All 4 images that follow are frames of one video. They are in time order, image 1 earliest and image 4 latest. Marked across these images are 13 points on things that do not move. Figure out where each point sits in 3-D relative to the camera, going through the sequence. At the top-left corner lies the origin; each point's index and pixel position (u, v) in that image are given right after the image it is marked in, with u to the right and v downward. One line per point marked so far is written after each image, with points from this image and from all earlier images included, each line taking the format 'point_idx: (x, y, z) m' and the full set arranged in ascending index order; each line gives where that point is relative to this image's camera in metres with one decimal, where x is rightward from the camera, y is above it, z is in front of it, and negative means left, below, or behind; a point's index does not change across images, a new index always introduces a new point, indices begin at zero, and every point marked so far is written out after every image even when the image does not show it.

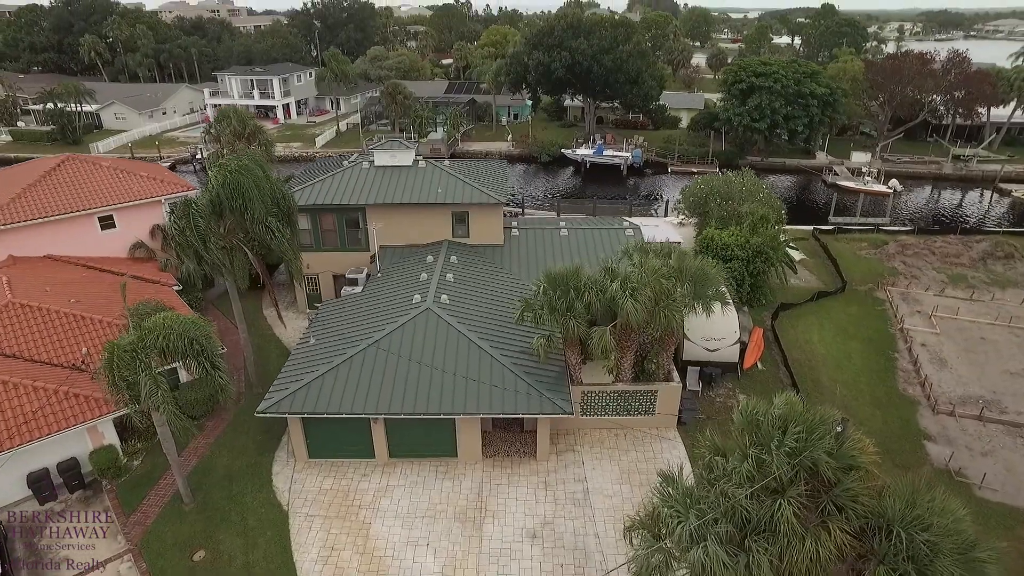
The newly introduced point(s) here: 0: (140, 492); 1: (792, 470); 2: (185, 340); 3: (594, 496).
0: (-10.7, -5.9, +16.7) m
1: (+4.5, -2.9, +9.4) m
2: (-7.8, -1.2, +13.9) m
3: (+2.4, -6.0, +16.9) m
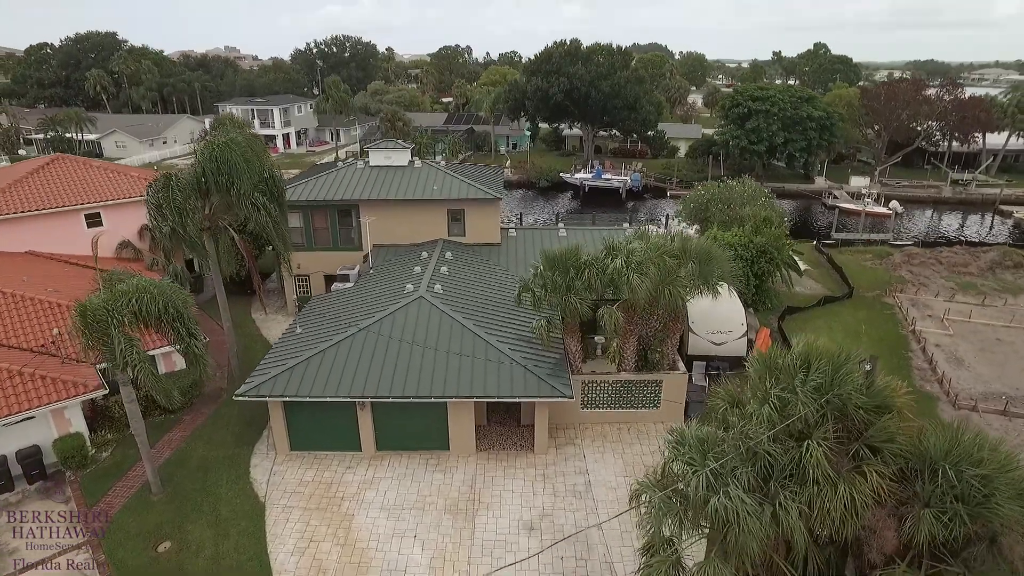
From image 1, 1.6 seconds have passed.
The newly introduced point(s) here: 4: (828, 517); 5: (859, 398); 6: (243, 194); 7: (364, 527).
0: (-10.9, -5.2, +15.4) m
1: (+4.4, -1.7, +8.4) m
2: (-7.9, -0.3, +13.0) m
3: (+2.3, -5.4, +15.6) m
4: (+4.3, -3.1, +7.9) m
5: (+5.0, -1.6, +8.3) m
6: (-8.1, +3.0, +17.4) m
7: (-3.6, -5.9, +14.3) m
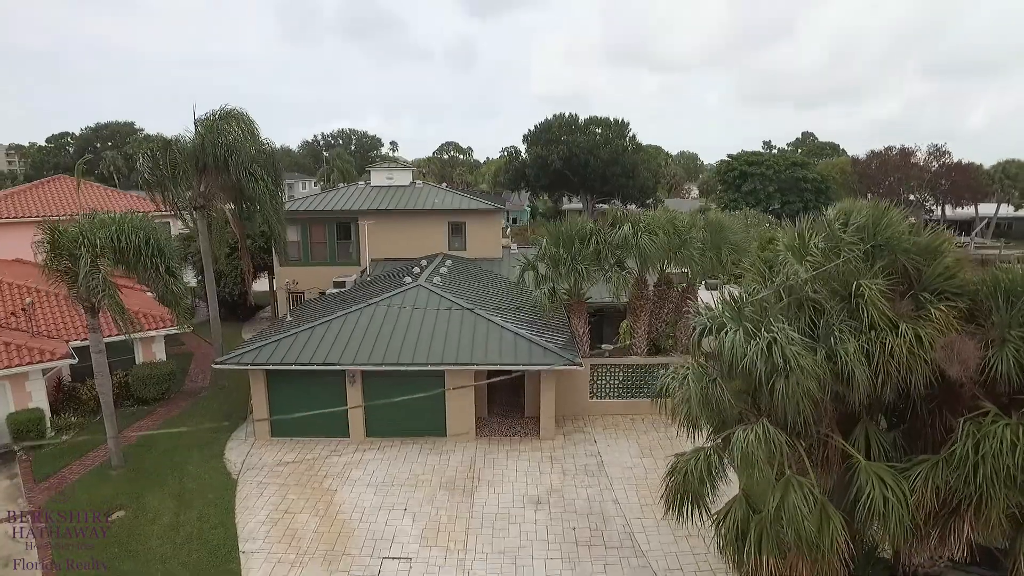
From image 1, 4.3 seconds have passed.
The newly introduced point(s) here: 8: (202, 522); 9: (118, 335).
0: (-10.8, -4.1, +13.8) m
1: (+4.5, +0.5, +7.4) m
2: (-7.8, +1.1, +12.2) m
3: (+2.4, -4.3, +13.9) m
4: (+4.4, -0.8, +6.7) m
5: (+5.1, +0.6, +7.4) m
6: (-8.0, +3.6, +17.1) m
7: (-3.6, -4.6, +12.5) m
8: (-6.2, -4.7, +11.6) m
9: (-11.1, -1.3, +16.3) m
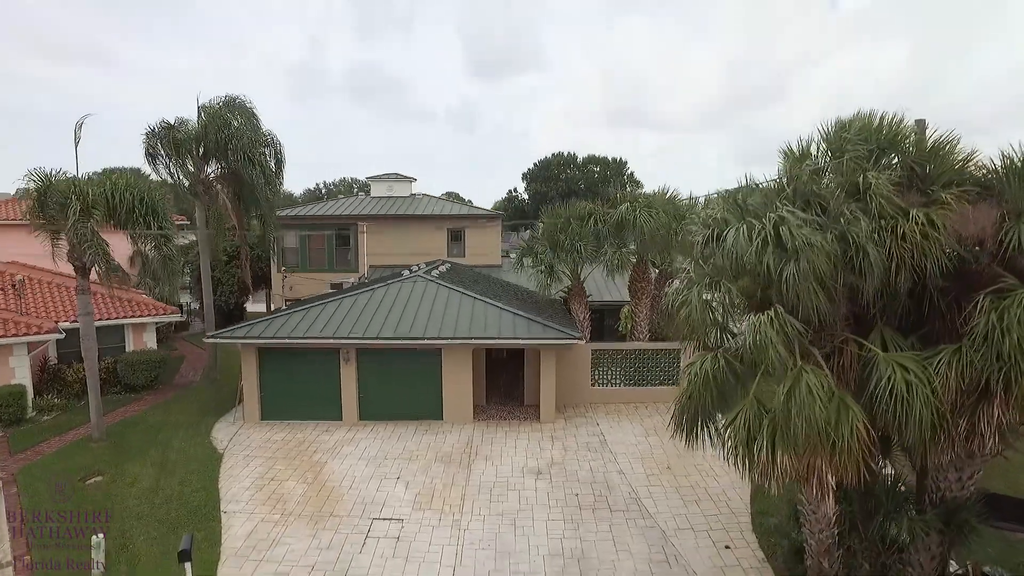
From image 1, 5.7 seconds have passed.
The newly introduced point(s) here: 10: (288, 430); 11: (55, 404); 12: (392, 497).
0: (-10.8, -3.4, +13.2) m
1: (+4.5, +1.7, +7.3) m
2: (-7.9, +1.9, +12.1) m
3: (+2.4, -3.6, +13.3) m
4: (+4.4, +0.5, +6.5) m
5: (+5.0, +1.9, +7.2) m
6: (-8.0, +4.0, +17.2) m
7: (-3.6, -3.8, +11.9) m
8: (-6.2, -3.8, +11.0) m
9: (-11.1, -0.8, +16.0) m
10: (-5.4, -3.5, +14.1) m
11: (-11.6, -3.0, +14.7) m
12: (-2.3, -3.9, +10.9) m
